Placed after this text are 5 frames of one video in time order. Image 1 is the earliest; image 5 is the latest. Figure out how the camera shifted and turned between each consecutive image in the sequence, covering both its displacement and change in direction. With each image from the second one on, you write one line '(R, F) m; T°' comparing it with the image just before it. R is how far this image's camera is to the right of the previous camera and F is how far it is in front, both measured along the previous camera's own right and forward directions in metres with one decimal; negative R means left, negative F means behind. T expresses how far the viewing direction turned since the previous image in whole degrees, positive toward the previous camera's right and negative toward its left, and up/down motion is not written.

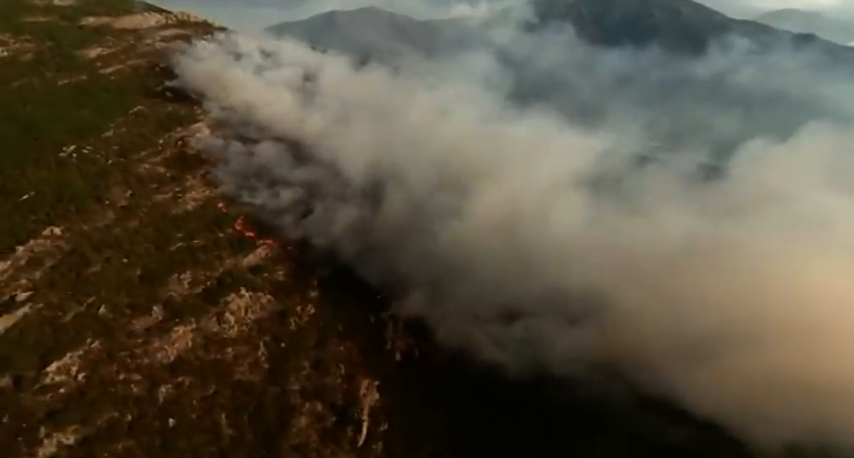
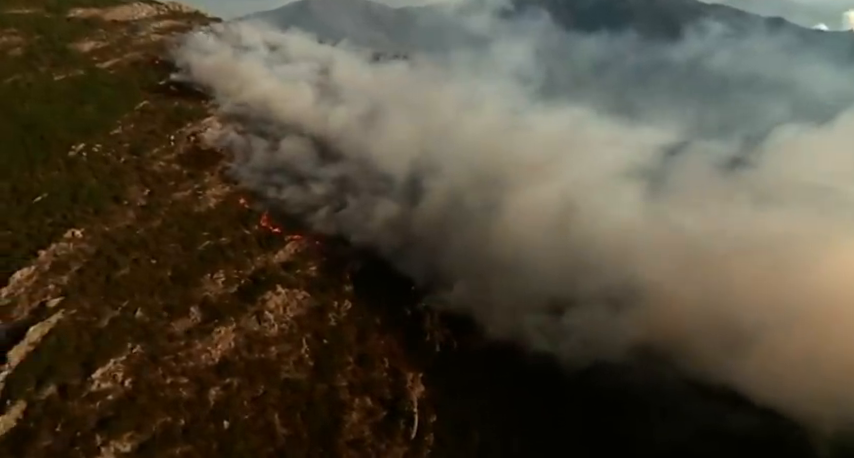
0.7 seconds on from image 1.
(-5.2, +0.2) m; +3°
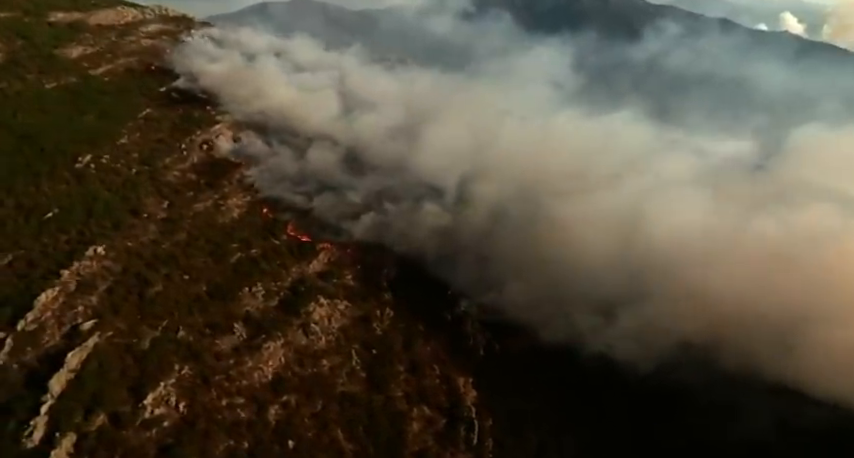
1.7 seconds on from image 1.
(-6.7, +0.8) m; +5°
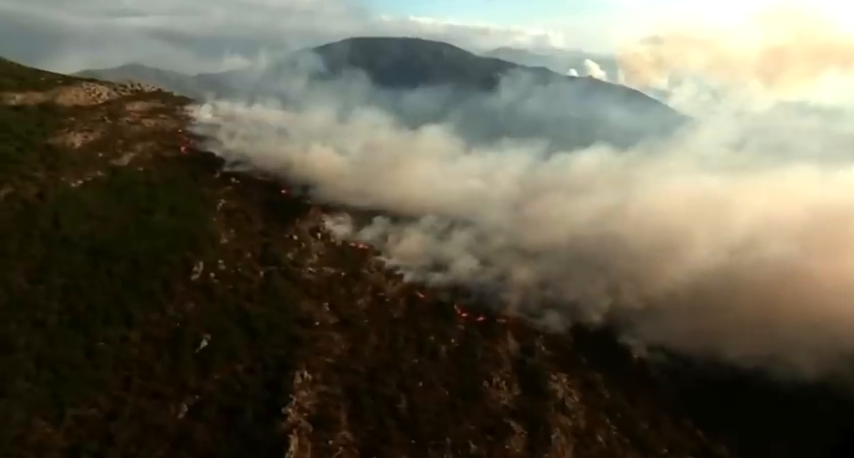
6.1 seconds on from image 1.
(-27.8, +6.6) m; +20°
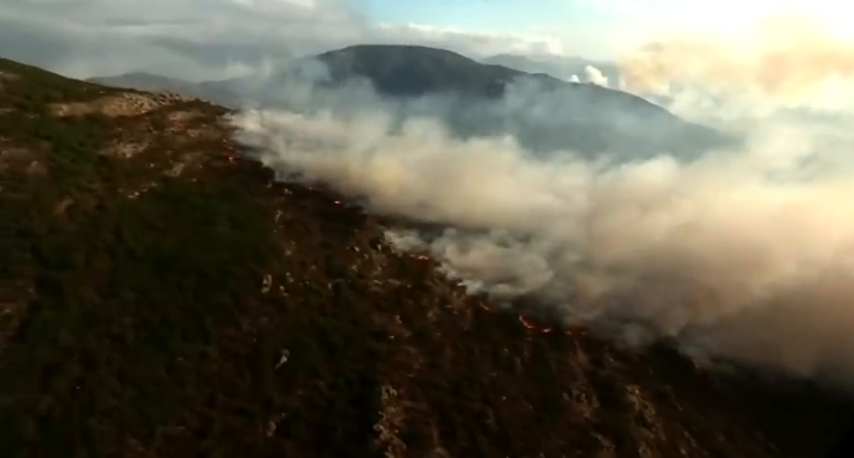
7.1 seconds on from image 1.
(-5.7, +0.4) m; +1°
